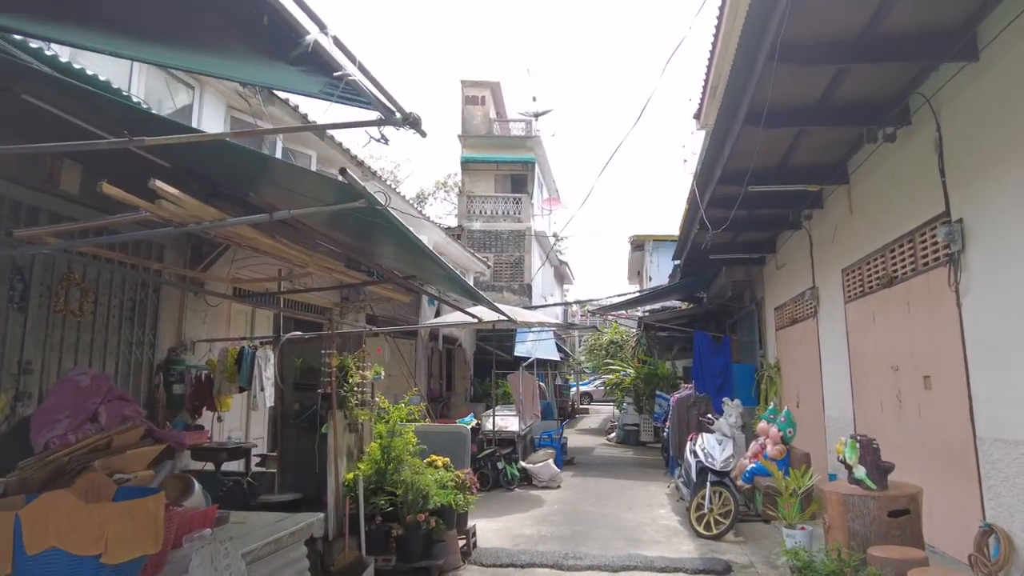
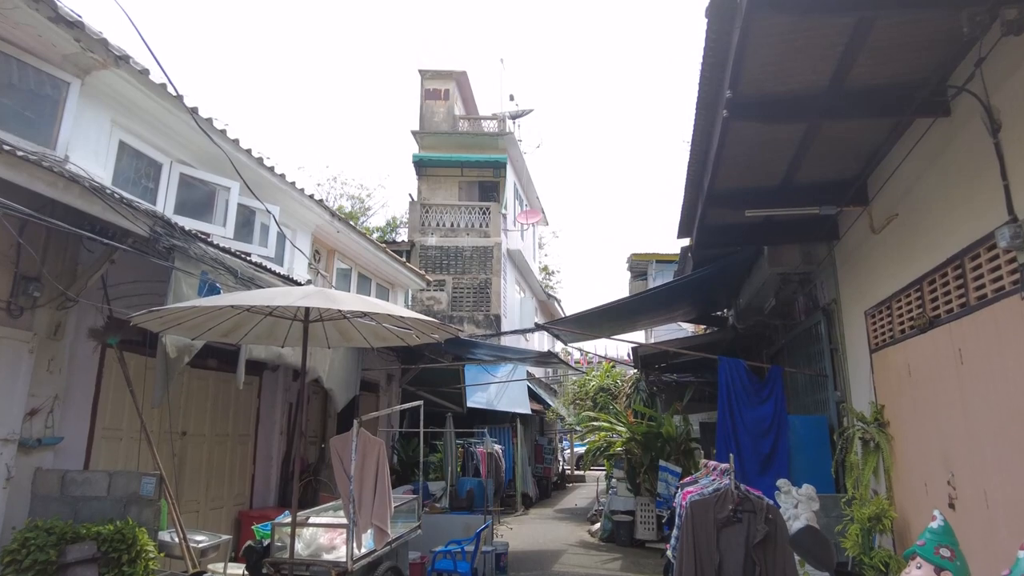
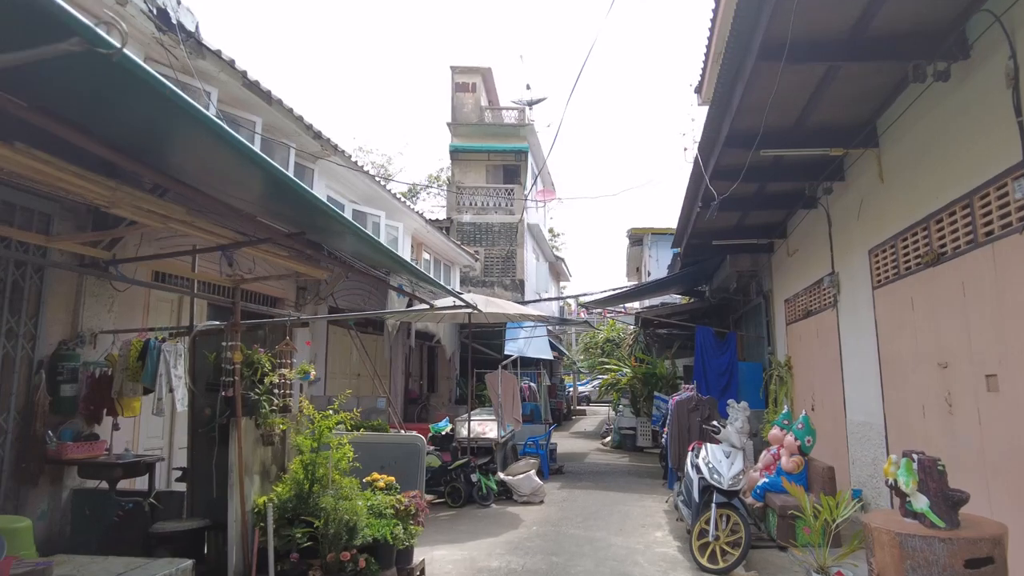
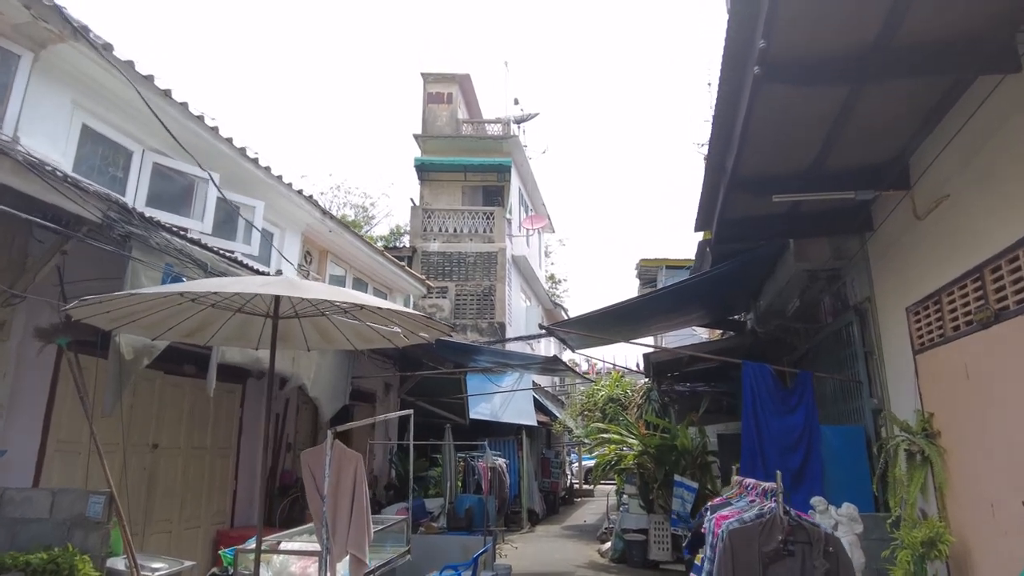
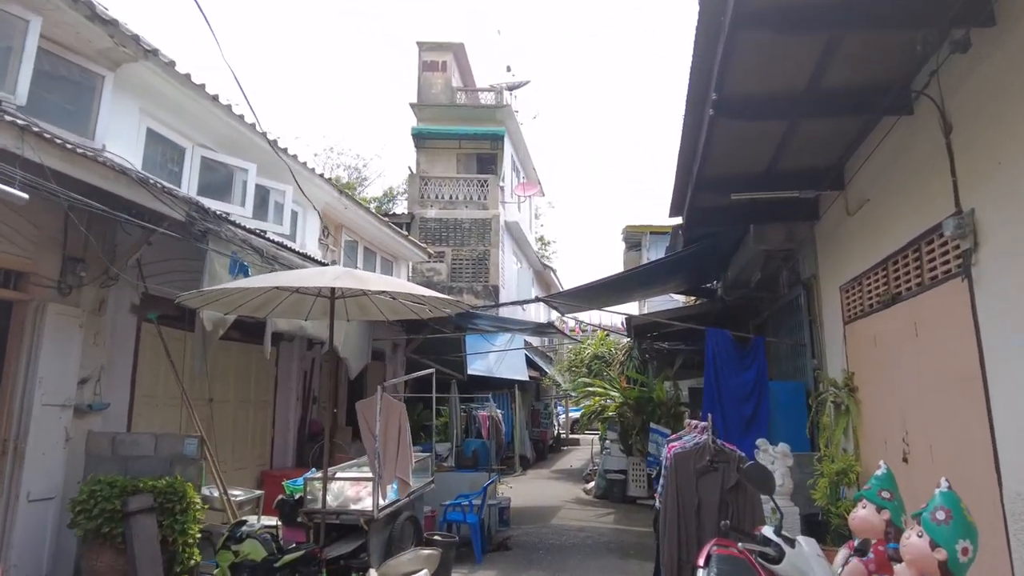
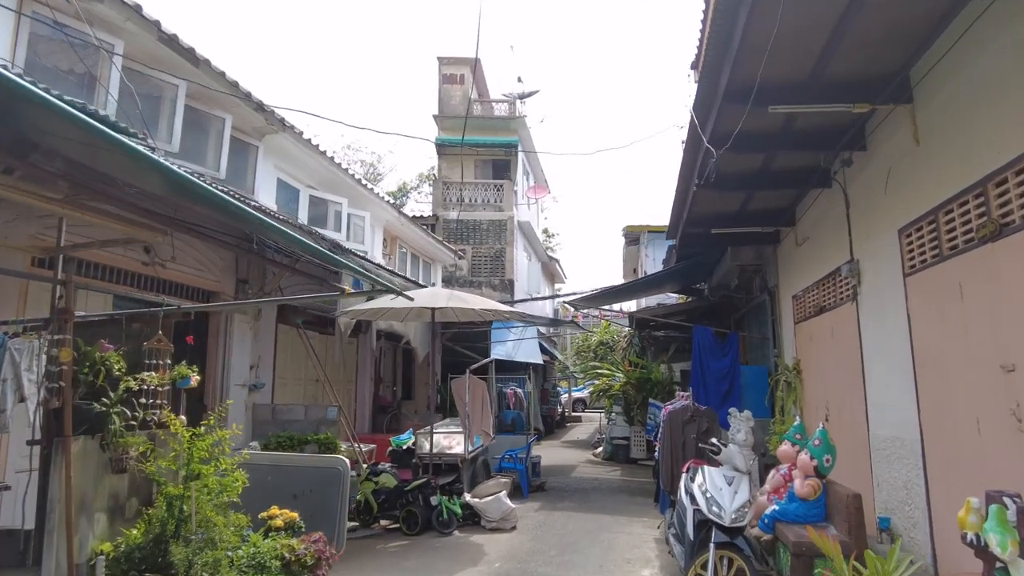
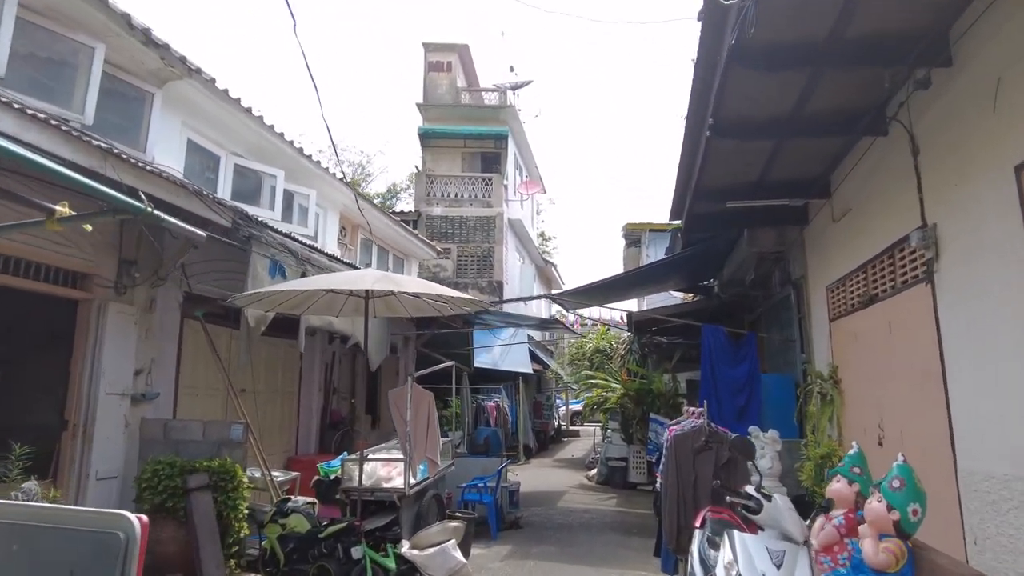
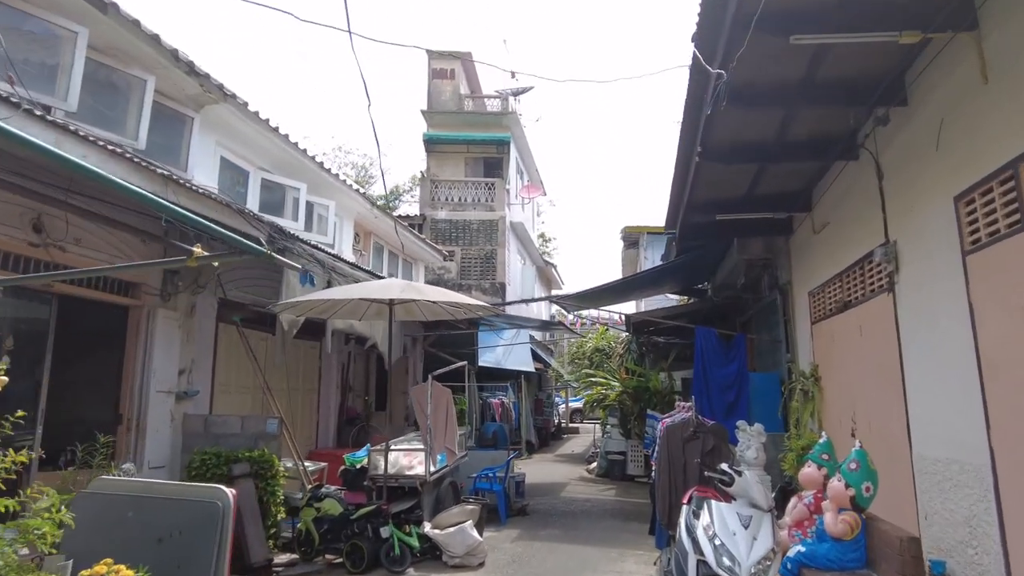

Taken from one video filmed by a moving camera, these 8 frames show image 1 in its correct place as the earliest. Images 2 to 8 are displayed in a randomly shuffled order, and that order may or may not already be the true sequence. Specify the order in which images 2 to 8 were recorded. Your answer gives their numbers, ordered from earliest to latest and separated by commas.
3, 6, 8, 7, 5, 2, 4
